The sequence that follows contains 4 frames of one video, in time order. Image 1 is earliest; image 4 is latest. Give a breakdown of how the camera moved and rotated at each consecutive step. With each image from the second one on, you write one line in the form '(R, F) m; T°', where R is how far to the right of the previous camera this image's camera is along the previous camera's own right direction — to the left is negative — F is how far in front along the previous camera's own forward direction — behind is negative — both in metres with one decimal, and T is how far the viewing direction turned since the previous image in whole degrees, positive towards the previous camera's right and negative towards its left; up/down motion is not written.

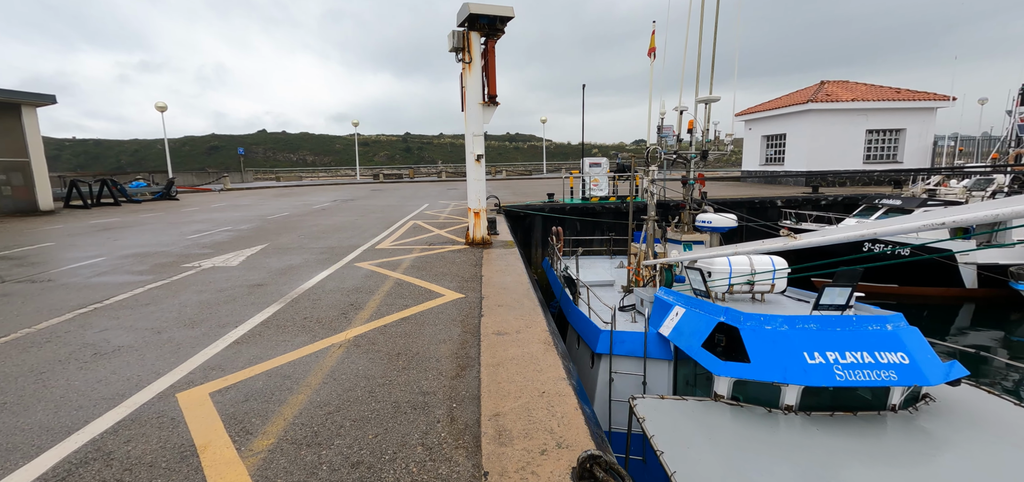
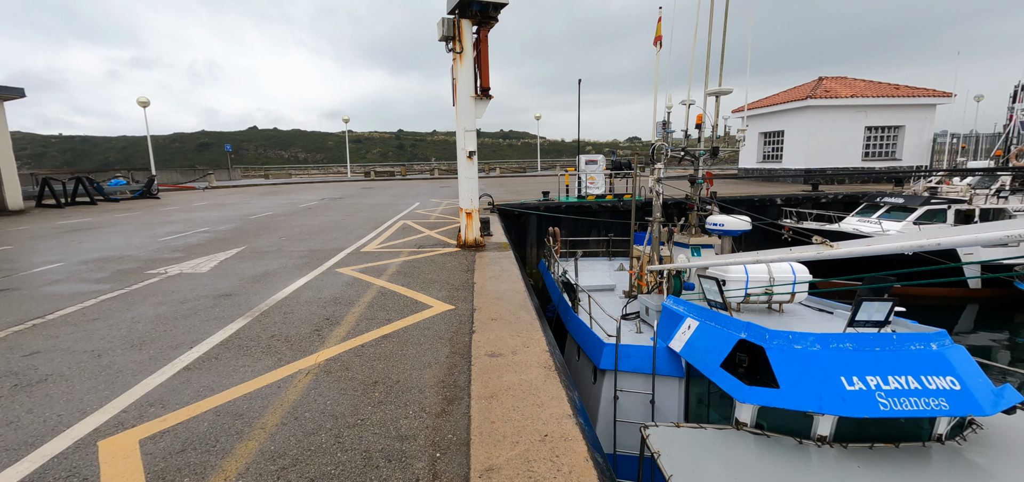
(0.0, +0.6) m; +1°
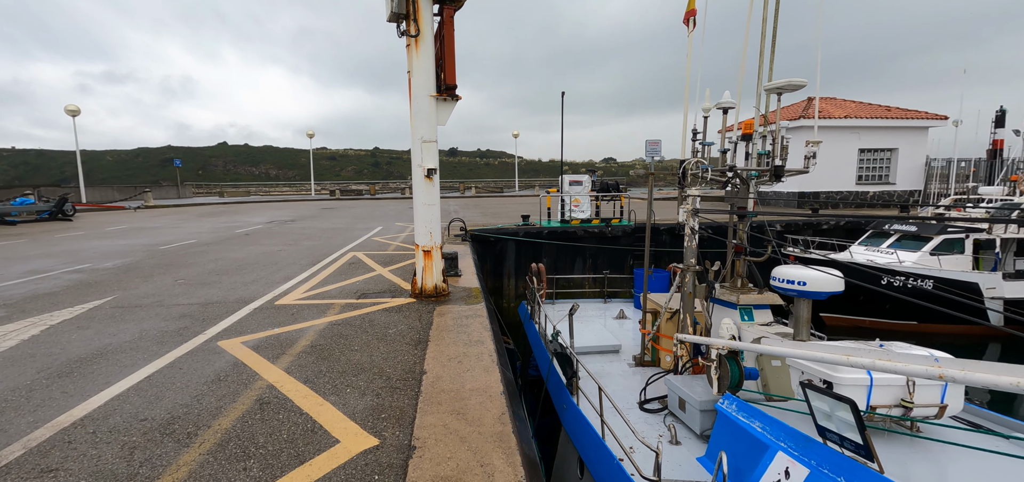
(+0.1, +2.2) m; +3°
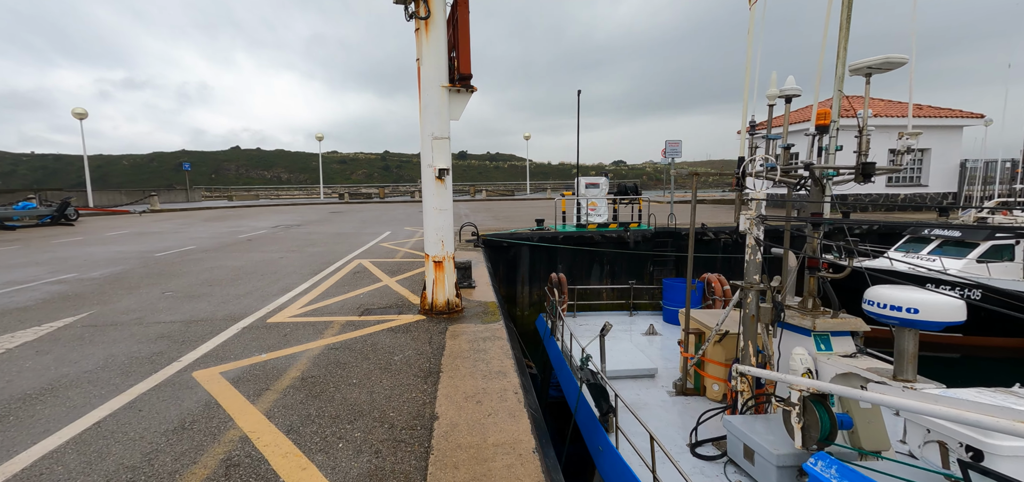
(-0.2, +0.8) m; -1°
